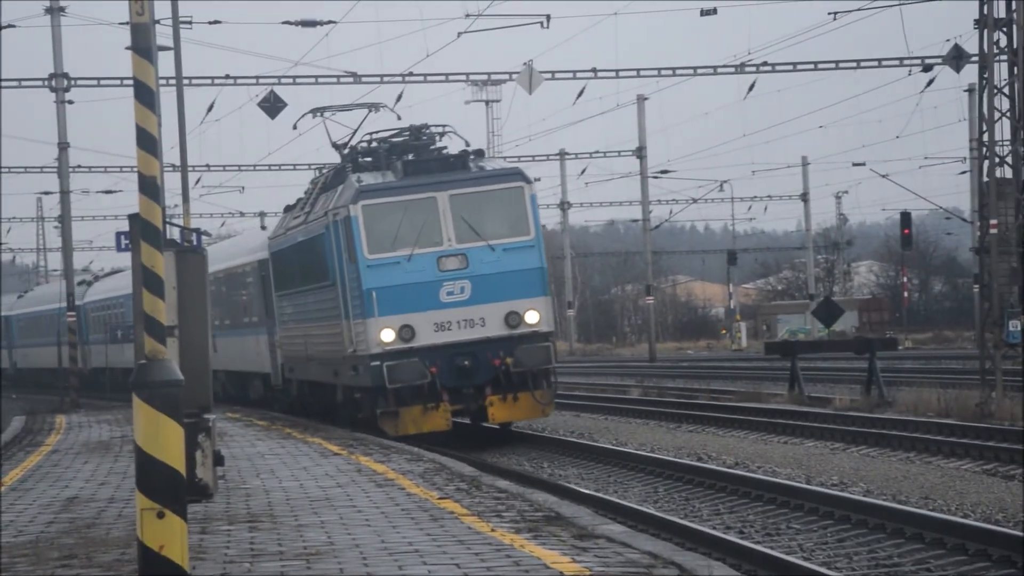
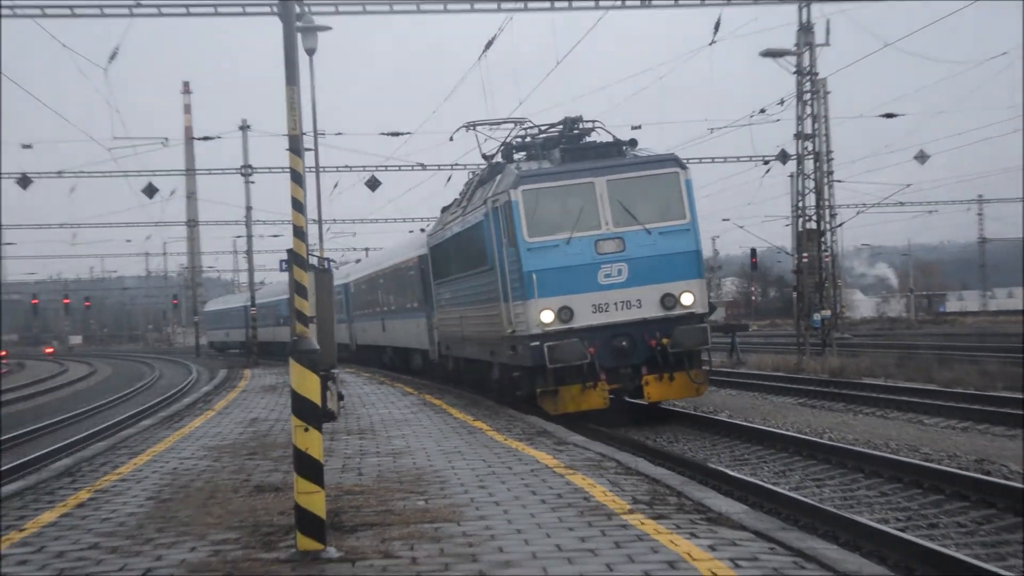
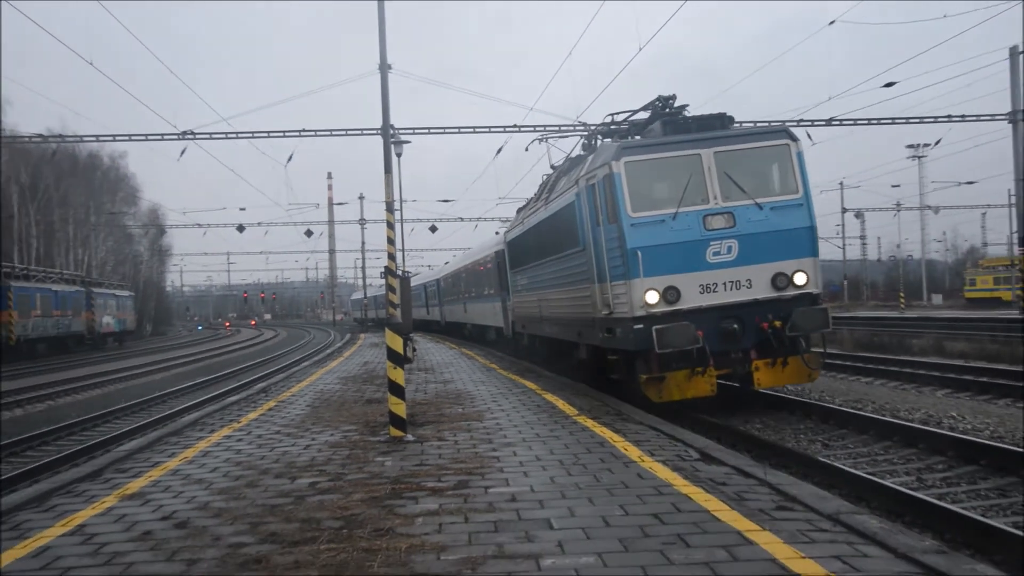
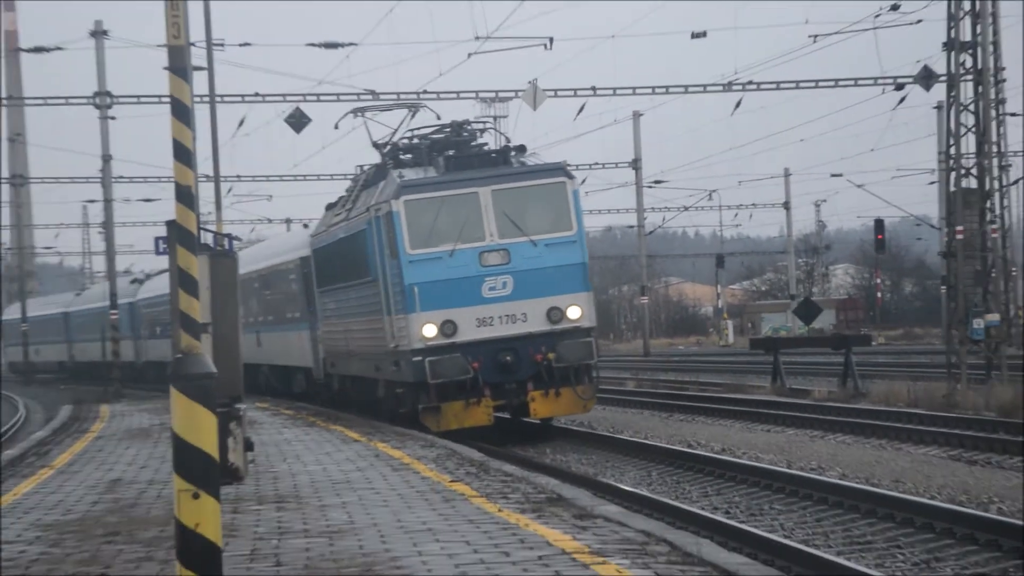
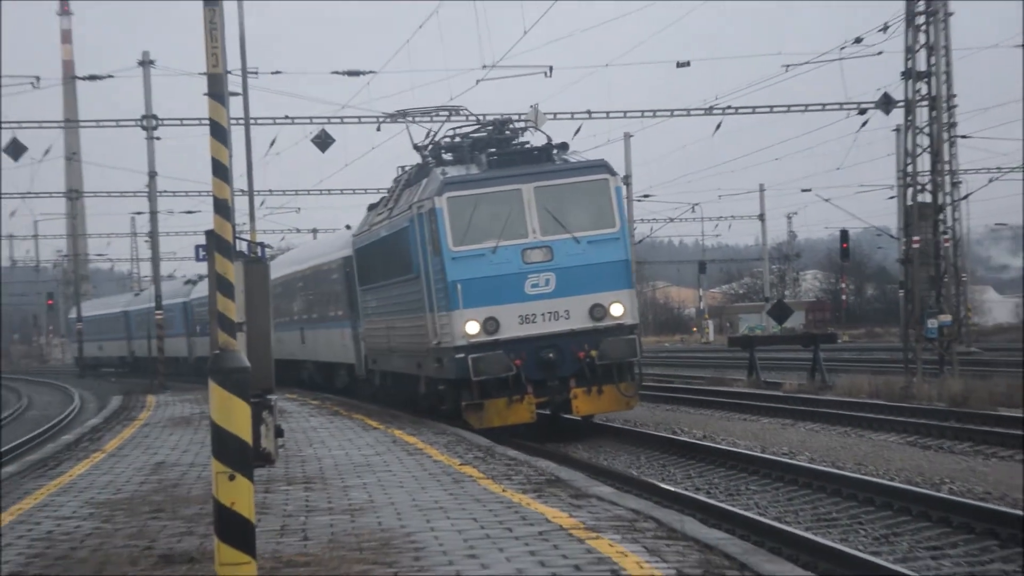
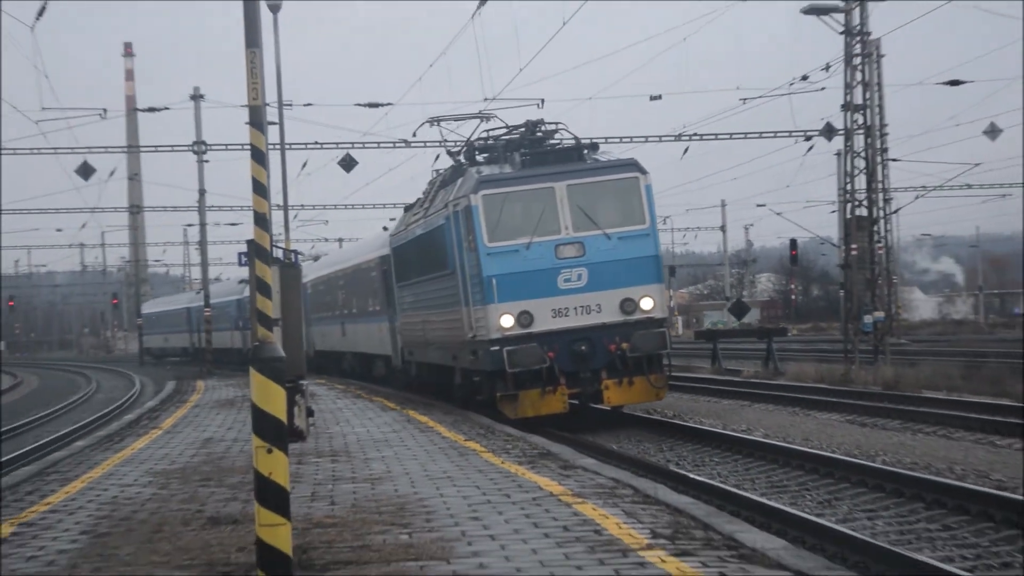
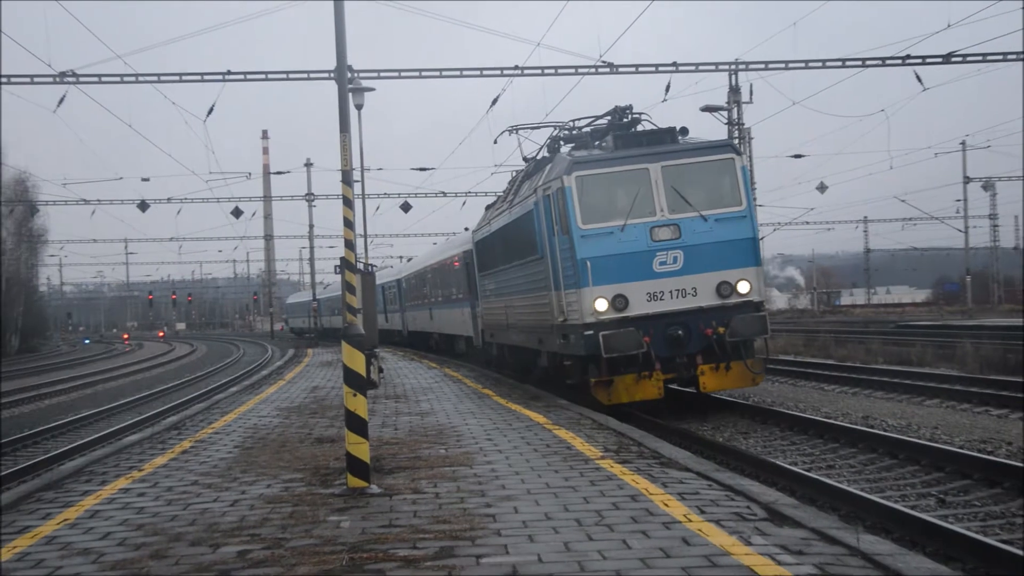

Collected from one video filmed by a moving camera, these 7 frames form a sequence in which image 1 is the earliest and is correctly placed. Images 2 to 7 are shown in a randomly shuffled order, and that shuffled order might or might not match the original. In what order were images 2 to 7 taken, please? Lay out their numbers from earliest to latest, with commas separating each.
4, 5, 6, 2, 7, 3
